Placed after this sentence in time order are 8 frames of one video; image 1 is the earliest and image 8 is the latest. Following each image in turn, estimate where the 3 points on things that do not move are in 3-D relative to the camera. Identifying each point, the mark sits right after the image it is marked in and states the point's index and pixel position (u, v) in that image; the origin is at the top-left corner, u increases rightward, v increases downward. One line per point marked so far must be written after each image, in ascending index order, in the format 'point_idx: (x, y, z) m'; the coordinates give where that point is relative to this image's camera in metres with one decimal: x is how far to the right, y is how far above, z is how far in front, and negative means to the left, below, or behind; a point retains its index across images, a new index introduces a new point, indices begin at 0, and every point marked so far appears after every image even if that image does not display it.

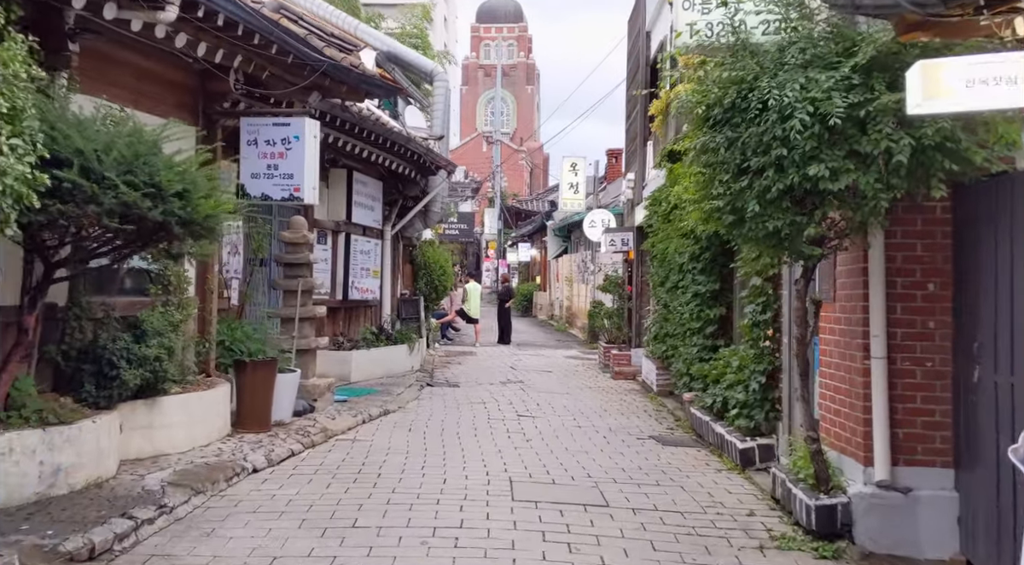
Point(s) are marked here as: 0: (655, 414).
0: (+1.7, -1.5, +11.6) m
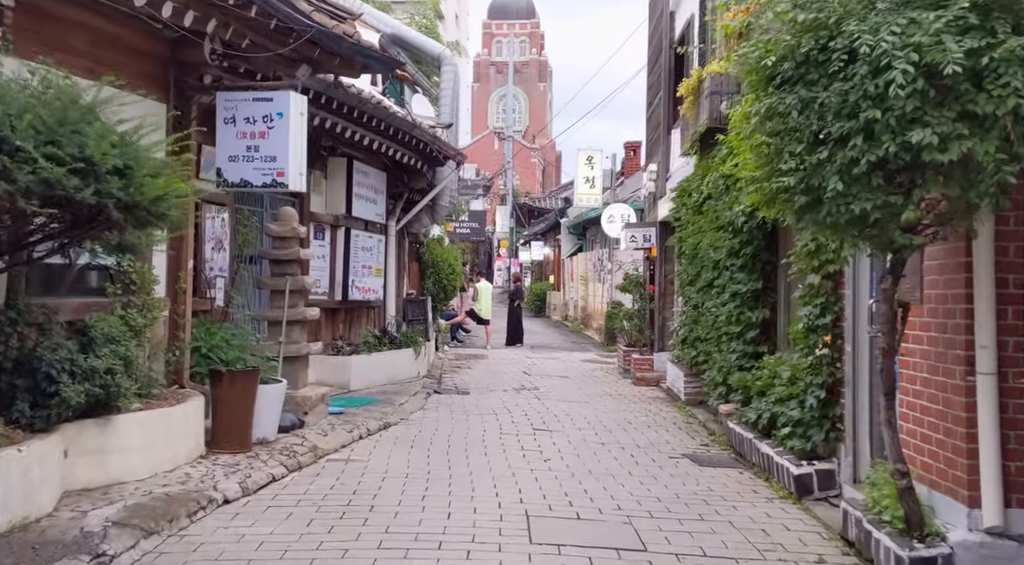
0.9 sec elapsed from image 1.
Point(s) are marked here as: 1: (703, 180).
0: (+1.8, -1.5, +10.5) m
1: (+2.1, +1.1, +10.8) m
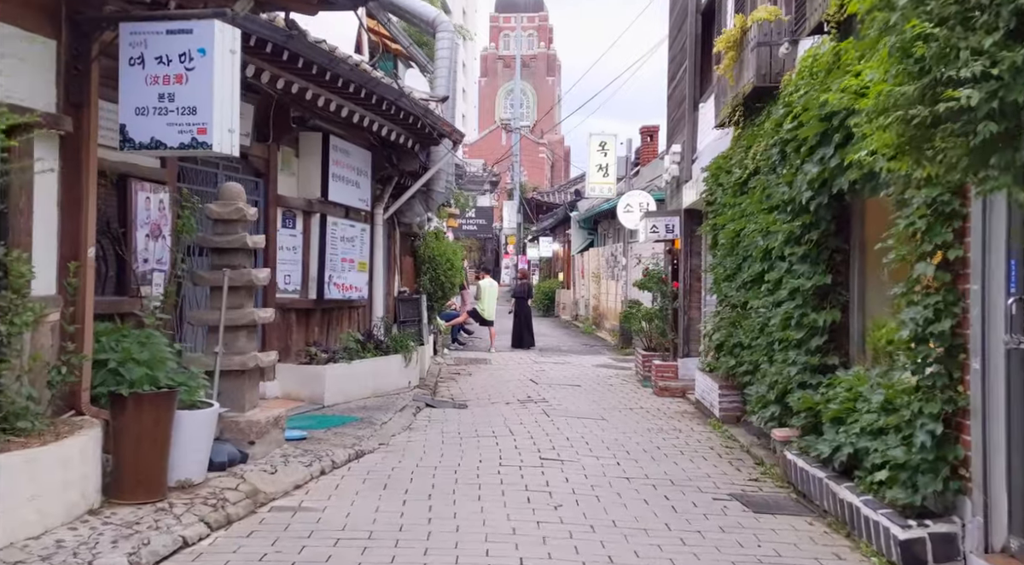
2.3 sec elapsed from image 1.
0: (+1.8, -1.5, +8.6) m
1: (+2.1, +1.2, +8.9) m
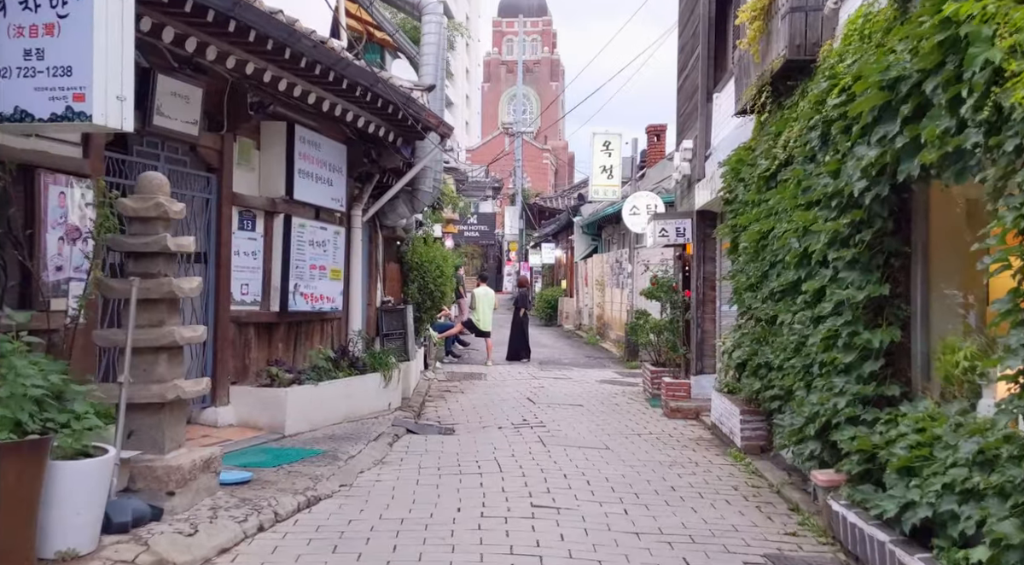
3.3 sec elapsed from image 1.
0: (+1.8, -1.6, +7.2) m
1: (+2.0, +1.1, +7.6) m
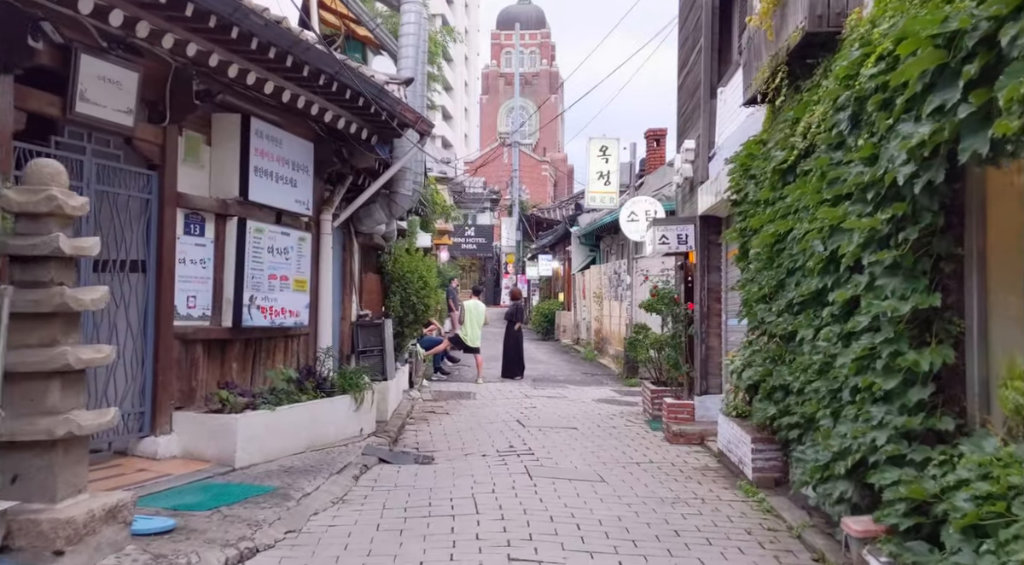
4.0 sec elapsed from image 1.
0: (+1.6, -1.6, +6.1) m
1: (+1.9, +1.0, +6.5) m
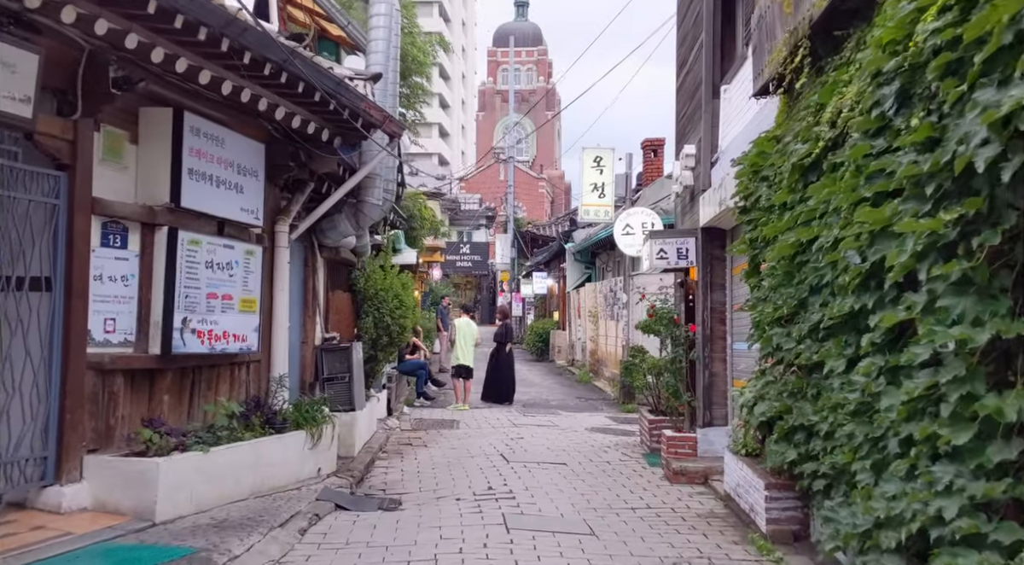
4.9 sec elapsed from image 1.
0: (+1.4, -1.7, +4.9) m
1: (+1.7, +0.9, +5.4) m
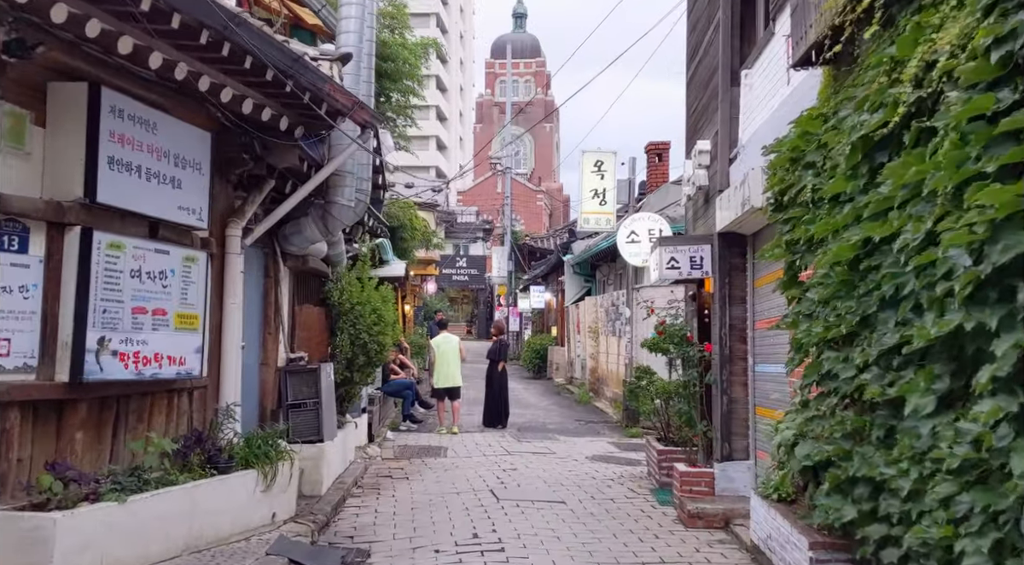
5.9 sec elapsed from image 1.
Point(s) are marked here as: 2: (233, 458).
0: (+1.3, -1.8, +3.6) m
1: (+1.6, +0.9, +4.1) m
2: (-2.0, -1.3, +7.2) m
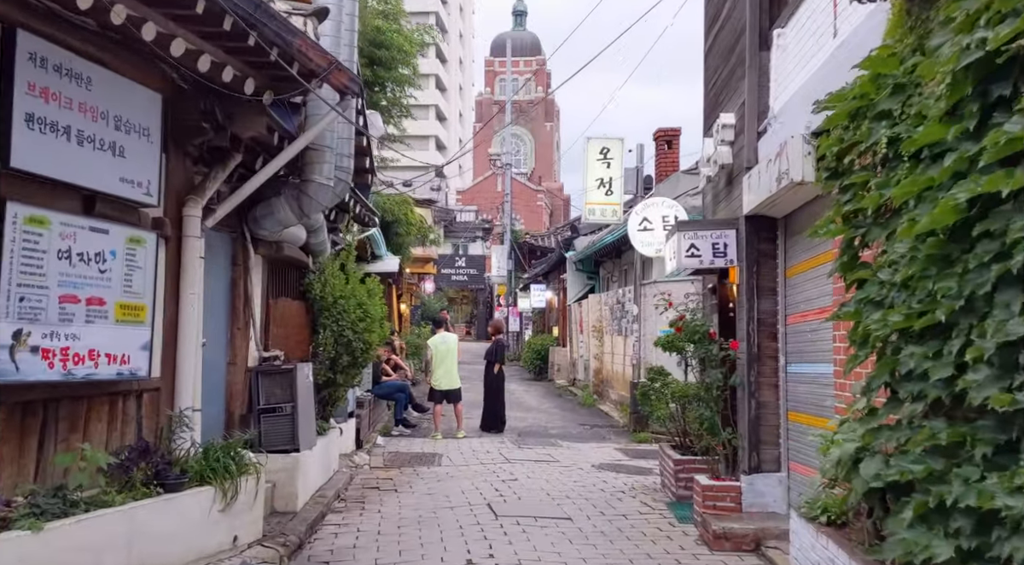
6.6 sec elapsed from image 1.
0: (+1.3, -1.7, +2.6) m
1: (+1.6, +1.0, +3.1) m
2: (-2.0, -1.2, +6.2) m
